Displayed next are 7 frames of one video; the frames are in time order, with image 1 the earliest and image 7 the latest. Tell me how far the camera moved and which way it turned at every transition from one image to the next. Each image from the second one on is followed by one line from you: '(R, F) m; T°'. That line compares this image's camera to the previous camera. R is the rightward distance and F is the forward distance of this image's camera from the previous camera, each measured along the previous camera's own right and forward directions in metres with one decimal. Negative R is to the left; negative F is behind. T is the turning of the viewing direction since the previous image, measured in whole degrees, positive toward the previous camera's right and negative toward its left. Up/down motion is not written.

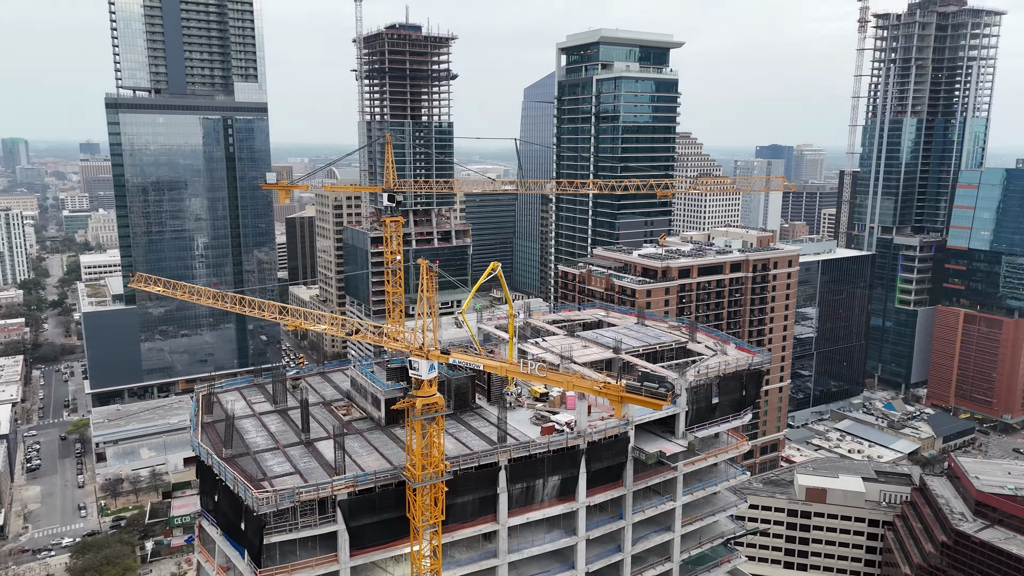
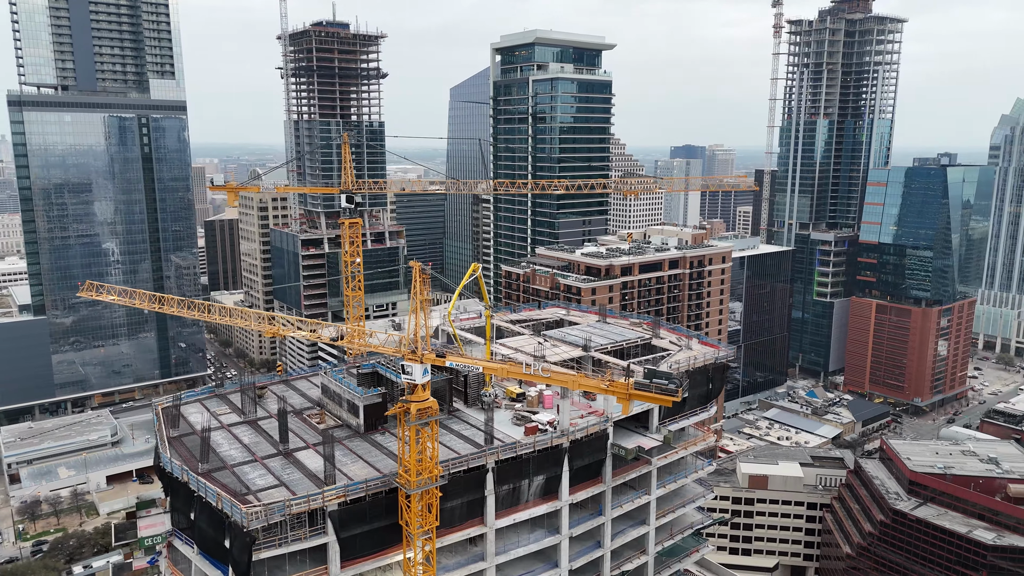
(-4.0, +0.5) m; +6°
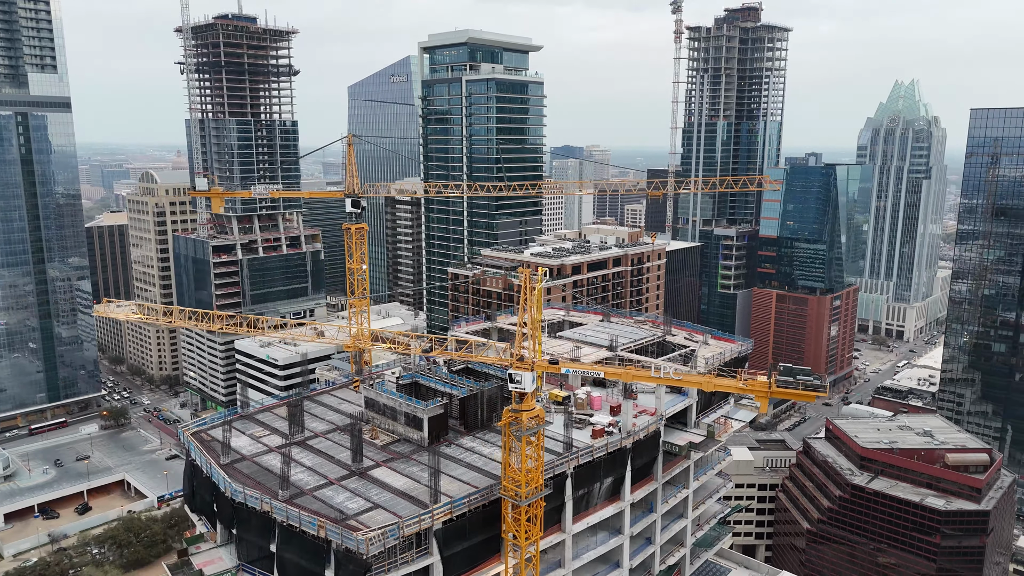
(-12.3, +1.6) m; +9°
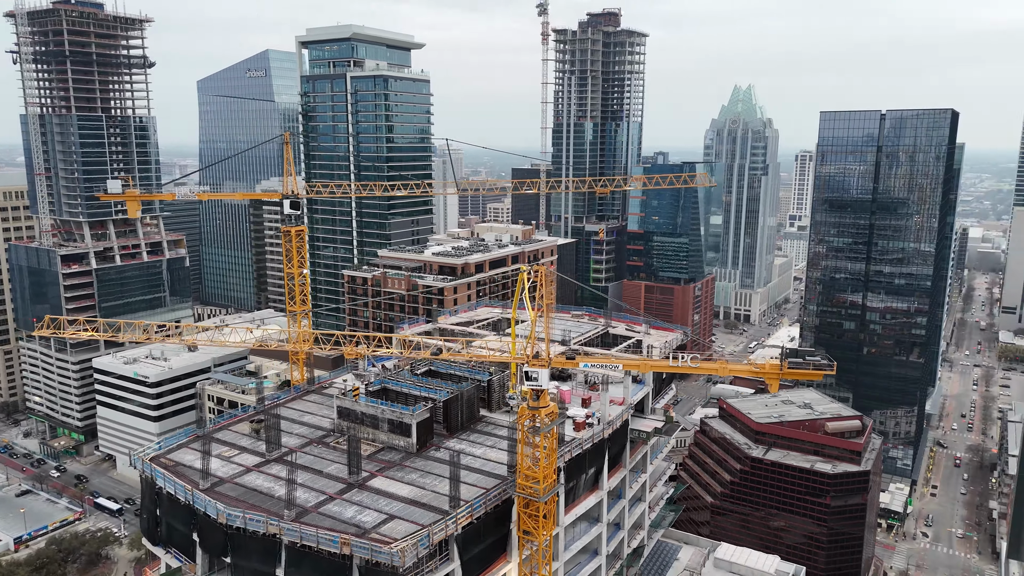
(-8.6, +0.8) m; +11°
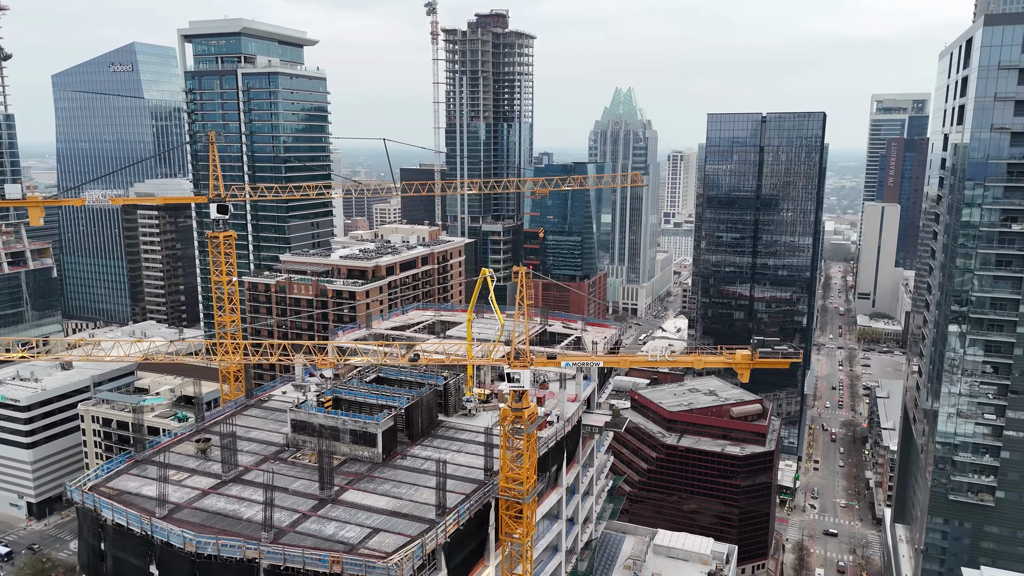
(-5.2, +0.7) m; +9°
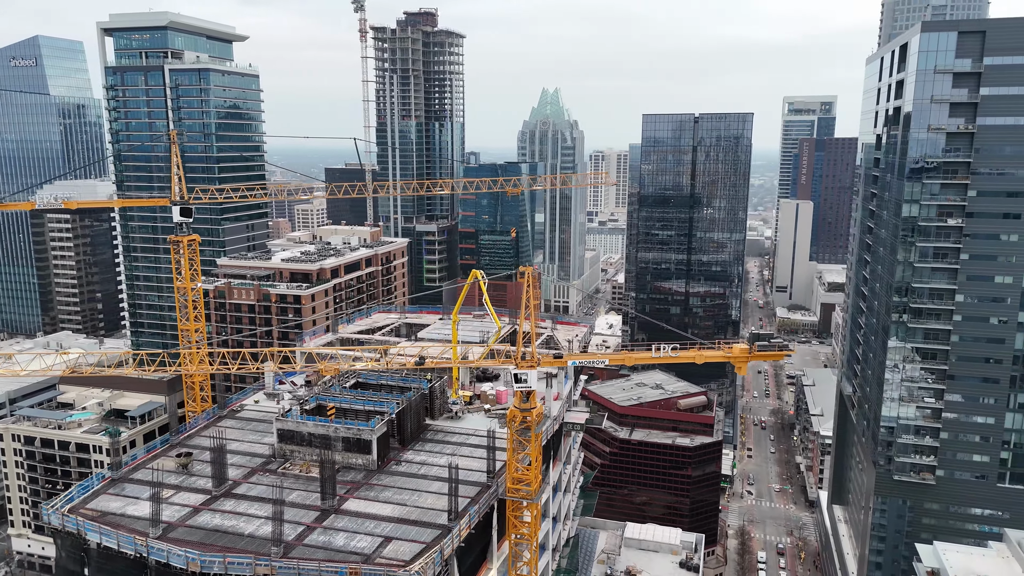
(-4.5, +0.4) m; +6°
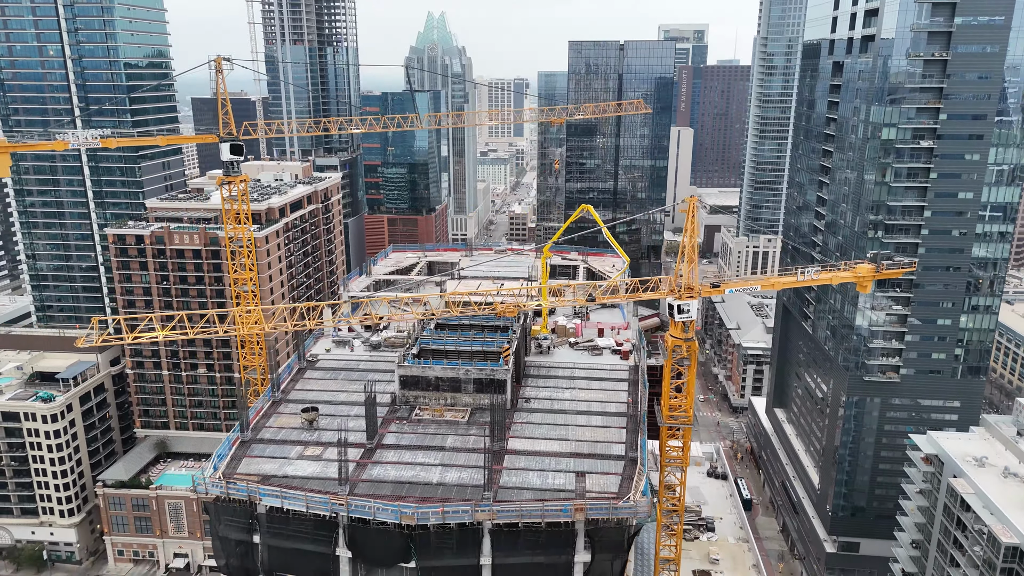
(-15.9, +2.0) m; +10°
